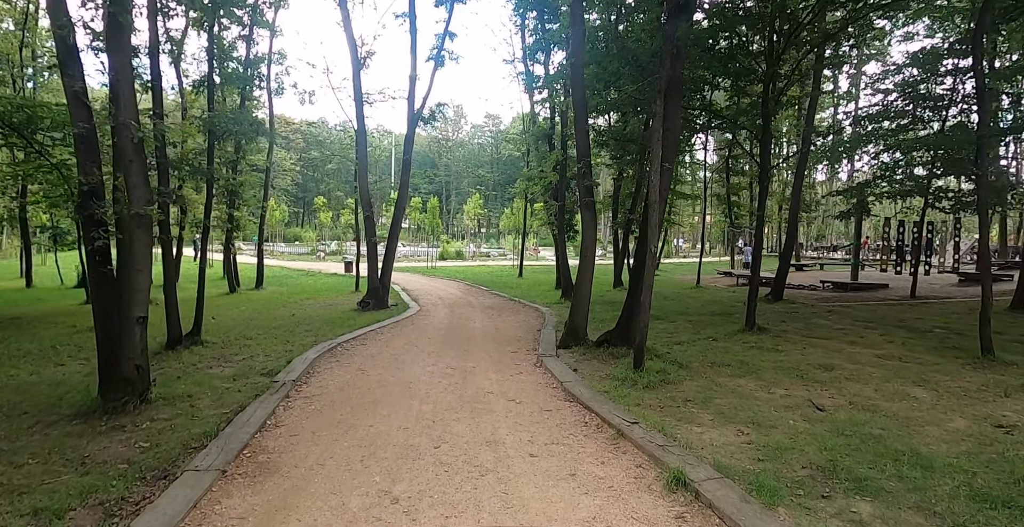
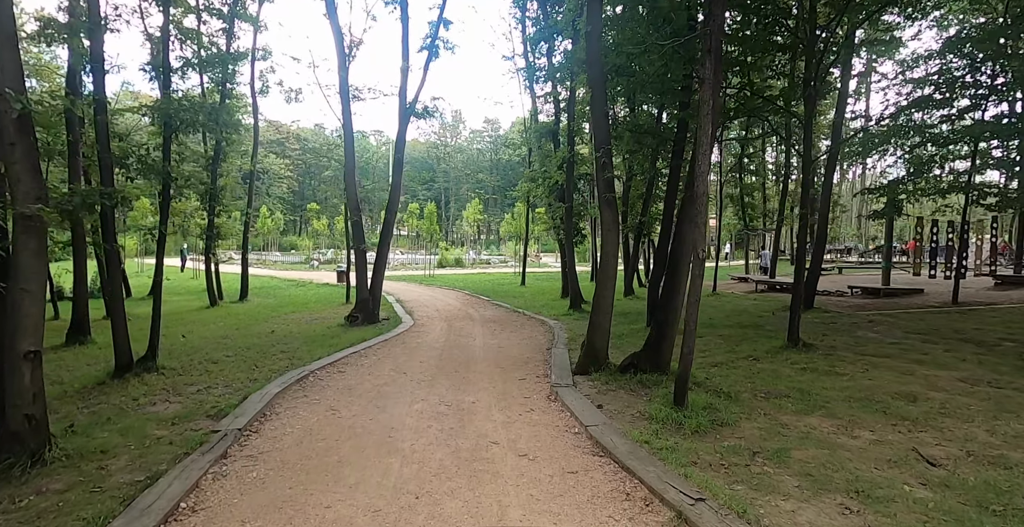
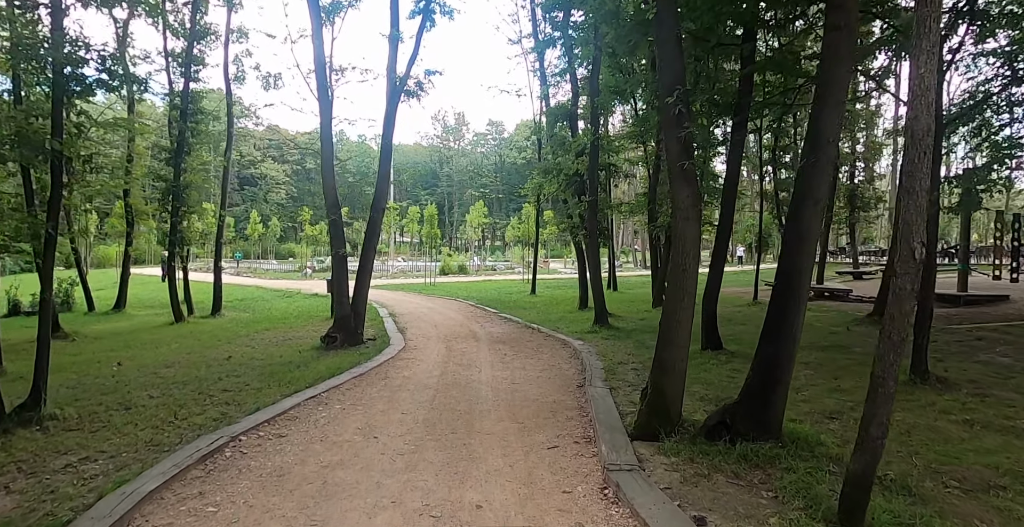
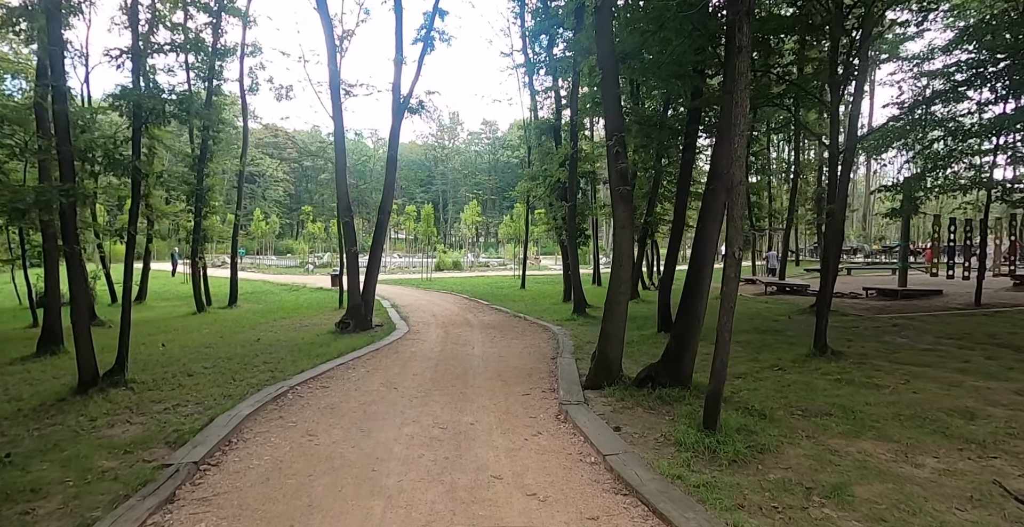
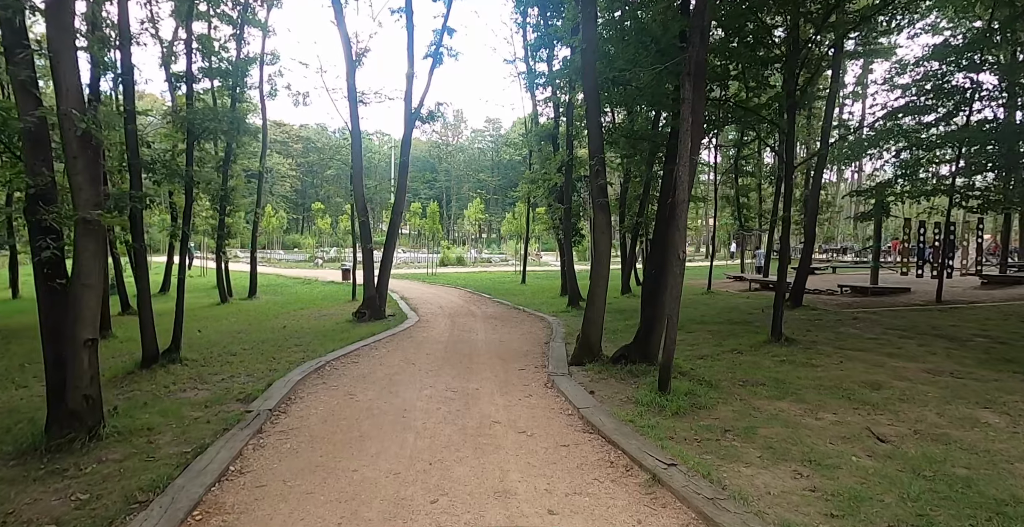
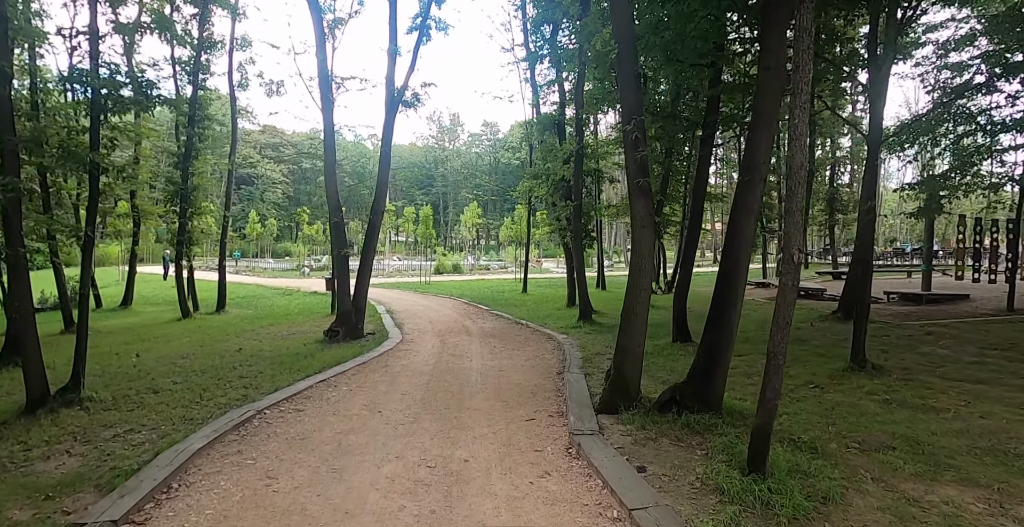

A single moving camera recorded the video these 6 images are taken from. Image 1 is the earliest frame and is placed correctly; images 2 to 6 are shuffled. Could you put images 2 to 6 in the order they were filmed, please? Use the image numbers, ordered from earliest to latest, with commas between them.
5, 2, 4, 6, 3
